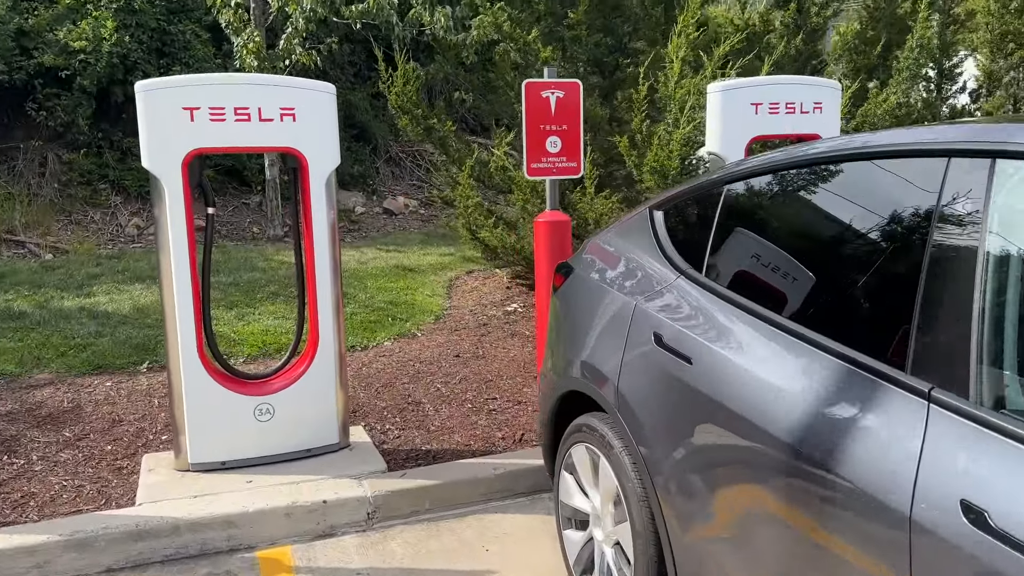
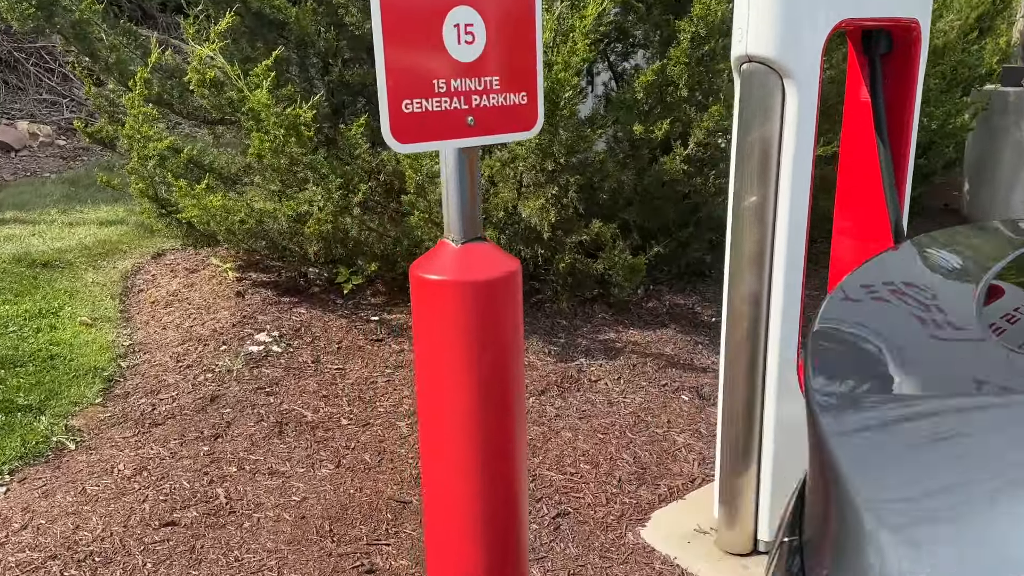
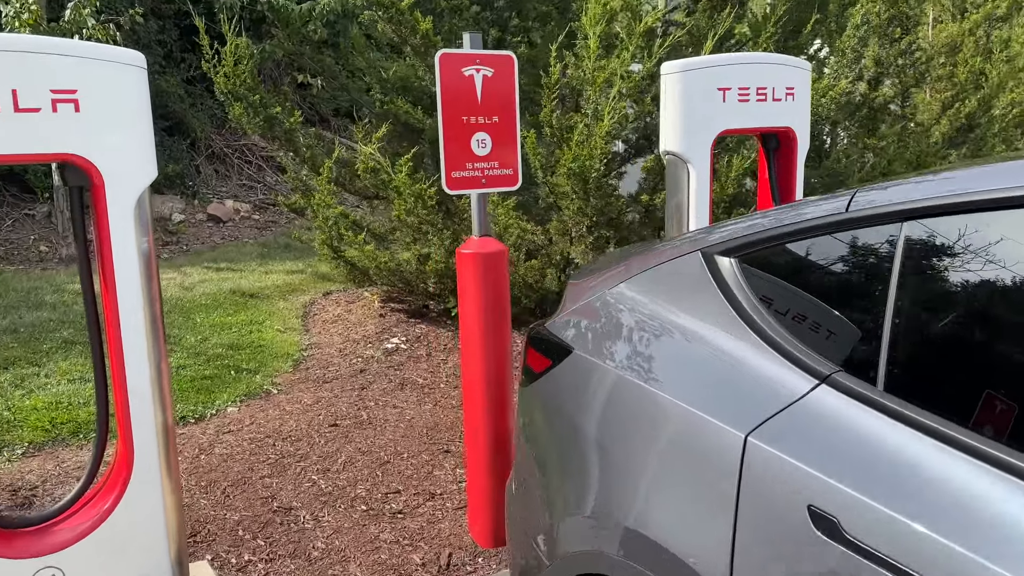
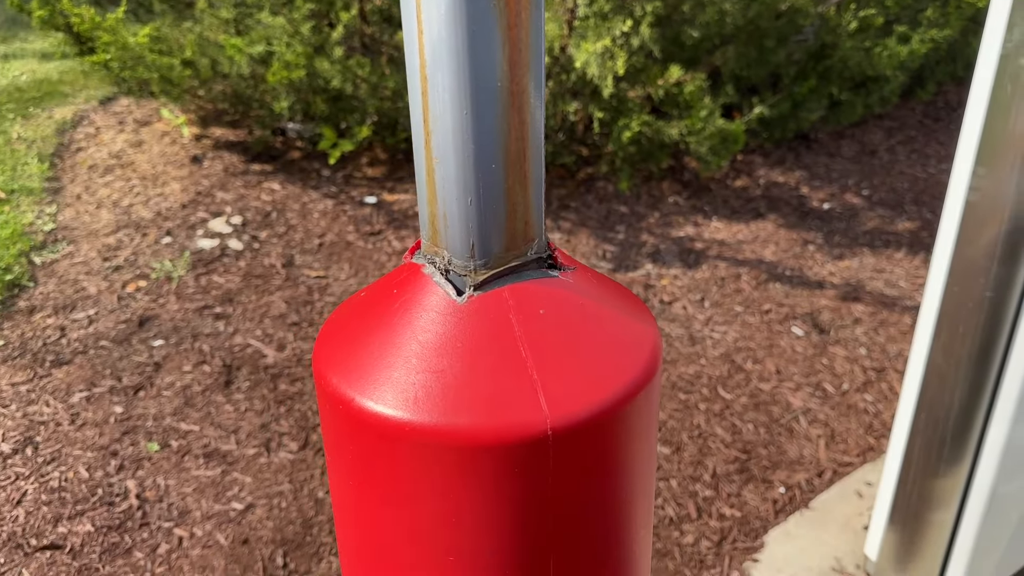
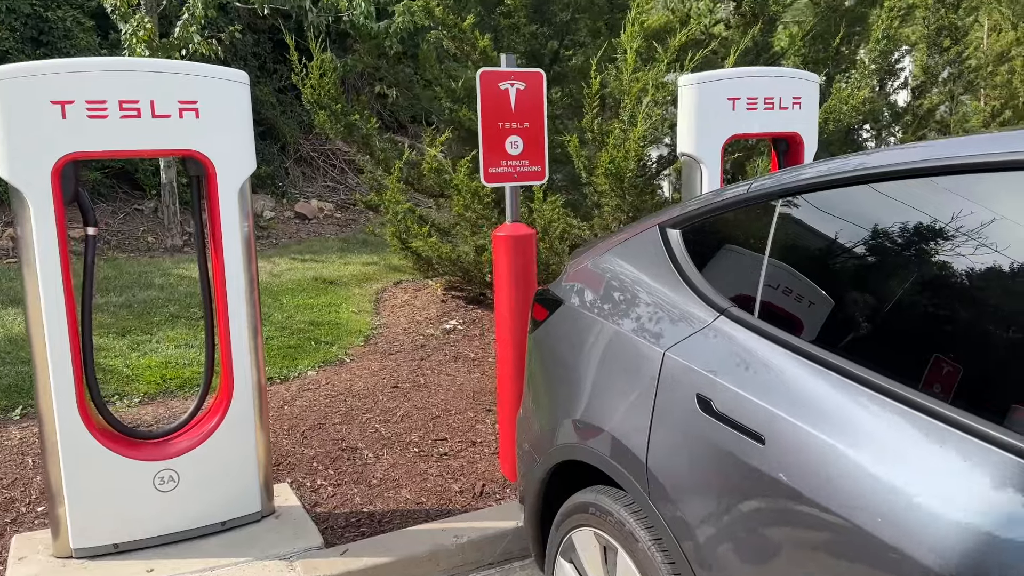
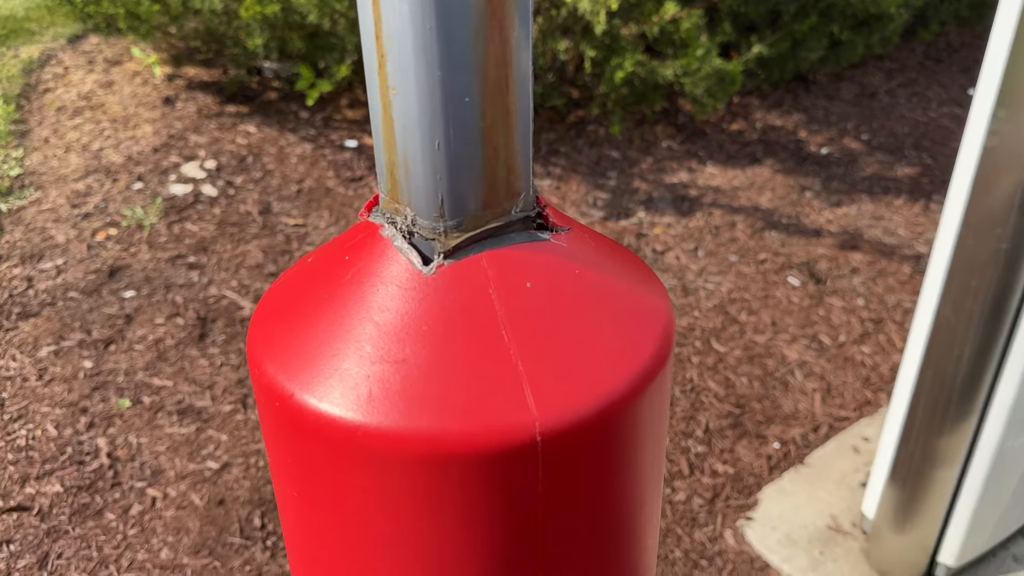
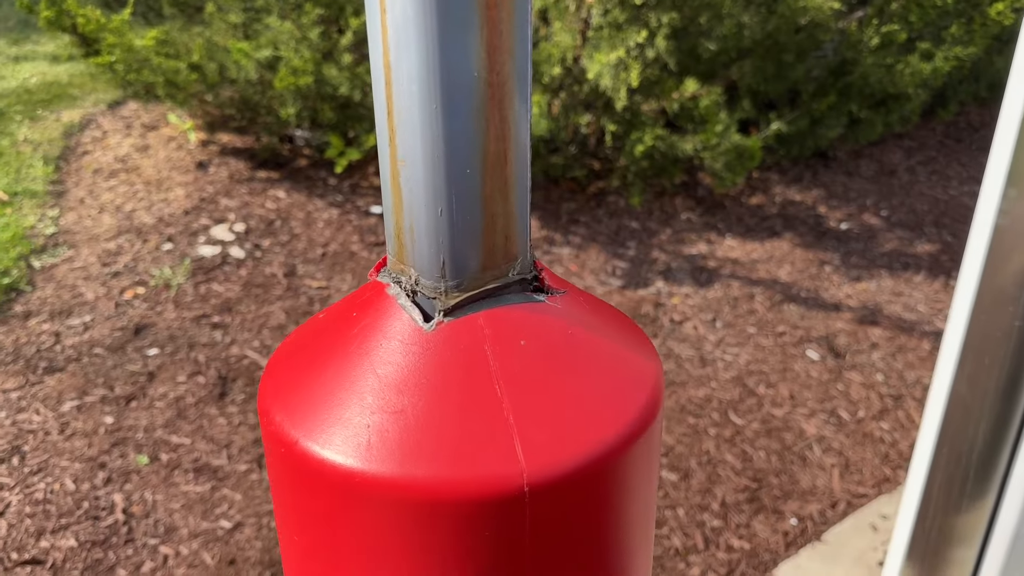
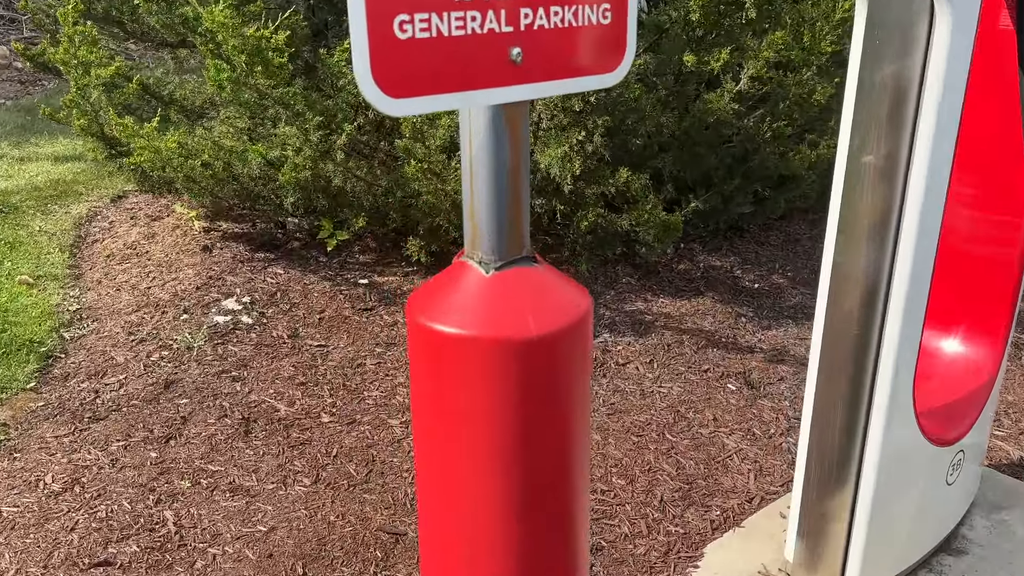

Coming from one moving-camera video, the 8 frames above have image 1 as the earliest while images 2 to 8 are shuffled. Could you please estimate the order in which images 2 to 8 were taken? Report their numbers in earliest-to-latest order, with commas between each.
5, 3, 2, 8, 7, 4, 6
